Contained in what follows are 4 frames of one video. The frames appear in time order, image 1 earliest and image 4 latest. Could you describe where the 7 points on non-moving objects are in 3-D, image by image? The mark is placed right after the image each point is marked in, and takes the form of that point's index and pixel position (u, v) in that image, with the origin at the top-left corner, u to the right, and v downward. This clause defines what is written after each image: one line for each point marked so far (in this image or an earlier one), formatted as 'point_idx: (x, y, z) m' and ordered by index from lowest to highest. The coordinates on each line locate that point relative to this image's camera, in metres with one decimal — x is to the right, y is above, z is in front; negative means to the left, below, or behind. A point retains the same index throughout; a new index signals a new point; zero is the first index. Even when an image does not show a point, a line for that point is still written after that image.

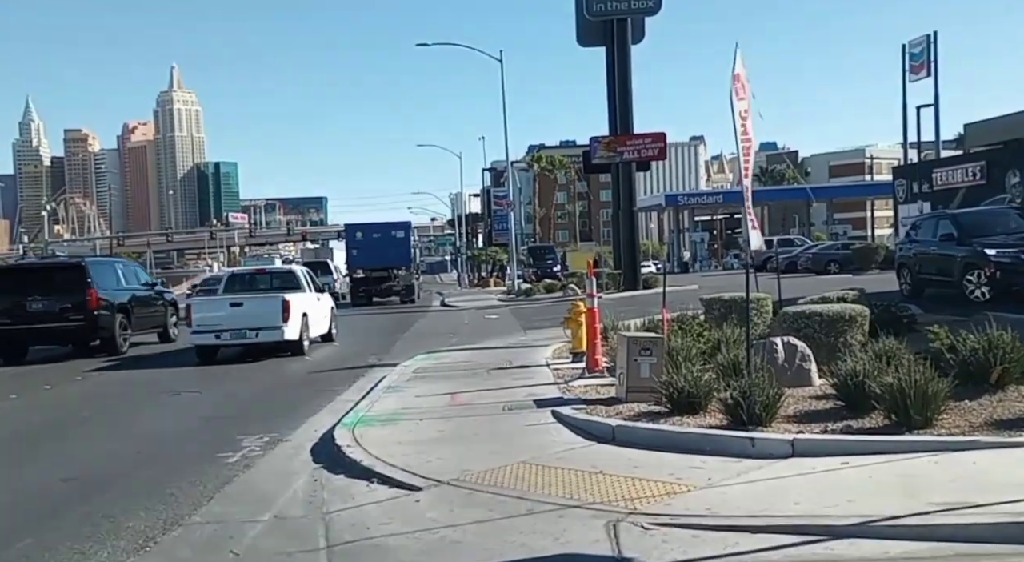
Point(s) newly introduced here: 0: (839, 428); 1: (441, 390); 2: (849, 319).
0: (+2.7, -1.2, +8.7) m
1: (-0.9, -1.4, +13.6) m
2: (+3.9, -0.4, +12.3) m
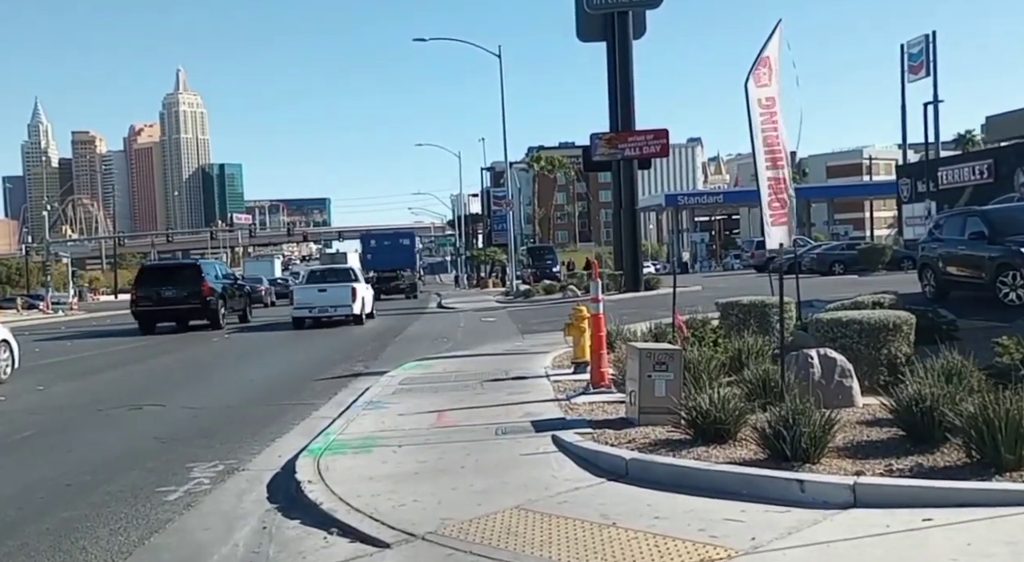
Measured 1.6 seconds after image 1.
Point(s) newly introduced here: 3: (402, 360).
0: (+2.6, -1.3, +7.1) m
1: (-0.9, -1.4, +11.9) m
2: (+3.9, -0.5, +10.7) m
3: (-1.9, -1.4, +18.4) m
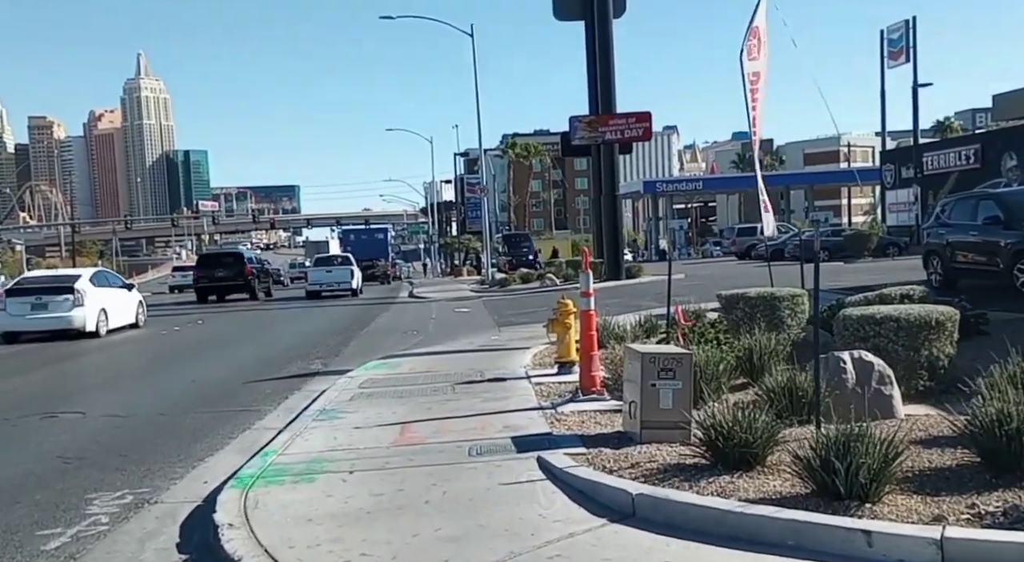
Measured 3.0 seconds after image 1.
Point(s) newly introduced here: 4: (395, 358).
0: (+2.5, -1.2, +5.5) m
1: (-1.2, -1.3, +10.2) m
2: (+3.6, -0.4, +9.1) m
3: (-2.3, -1.2, +16.7) m
4: (-1.7, -1.1, +15.7) m
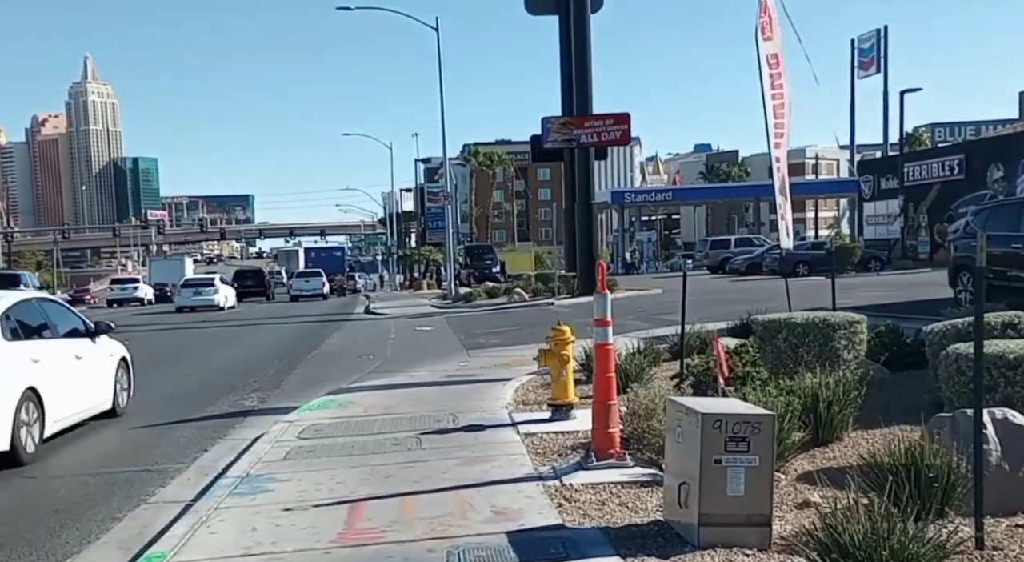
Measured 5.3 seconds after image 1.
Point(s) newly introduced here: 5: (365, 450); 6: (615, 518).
0: (+2.6, -1.3, +2.9) m
1: (-1.3, -1.5, +7.6) m
2: (+3.6, -0.6, +6.7) m
3: (-2.7, -1.4, +13.9) m
4: (-2.0, -1.4, +13.0) m
5: (-1.3, -1.4, +9.2) m
6: (+0.6, -1.4, +6.3) m
